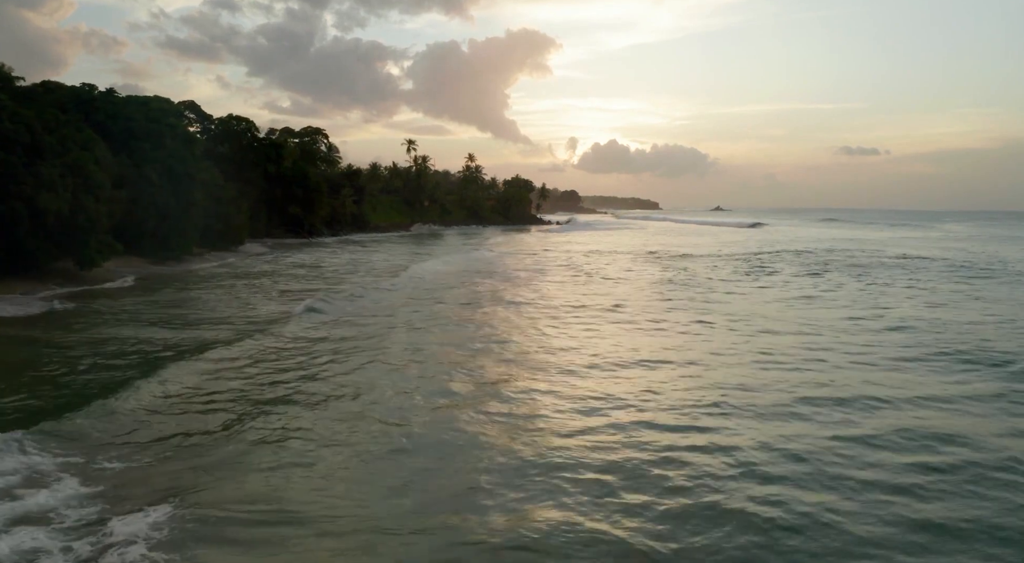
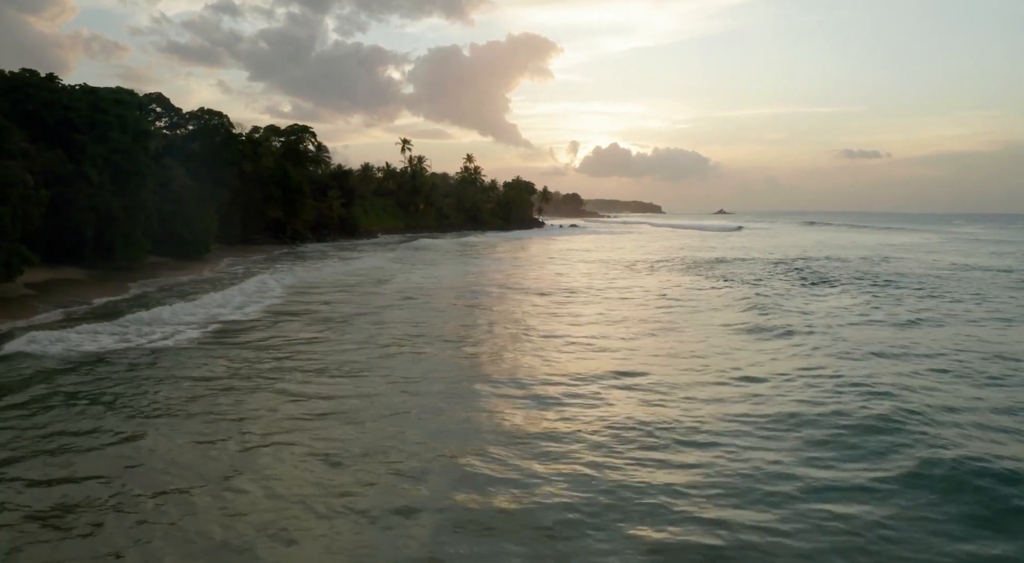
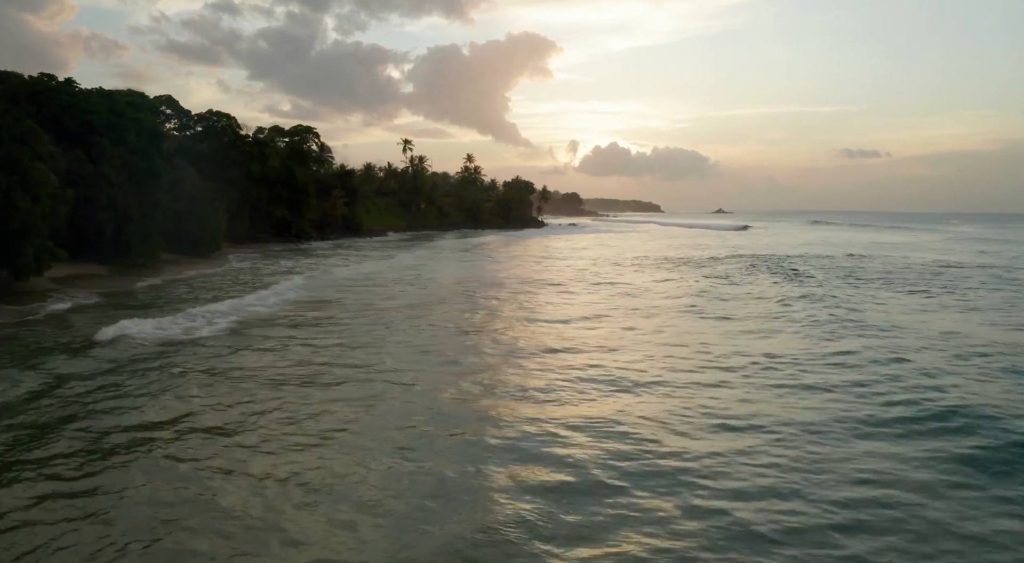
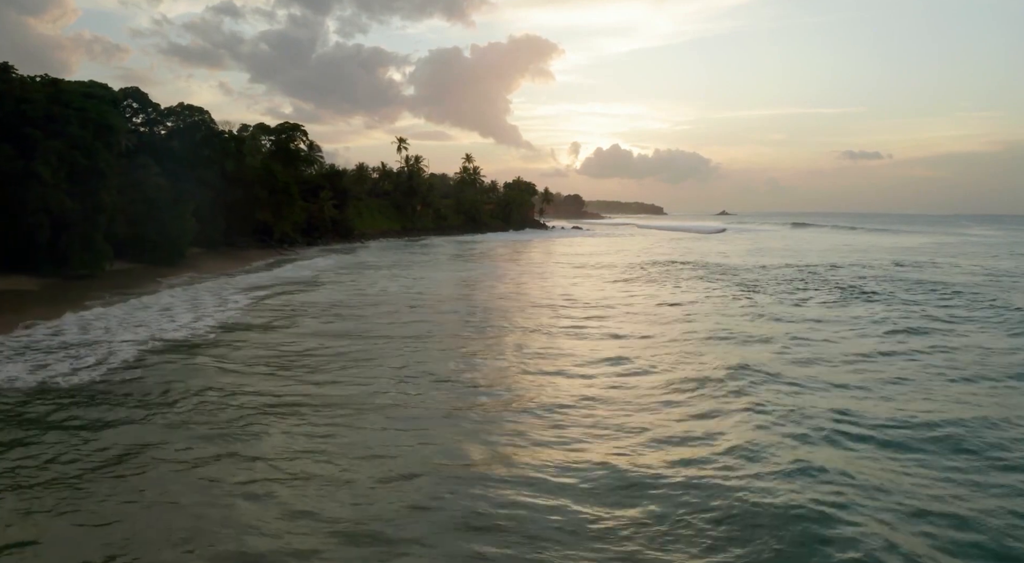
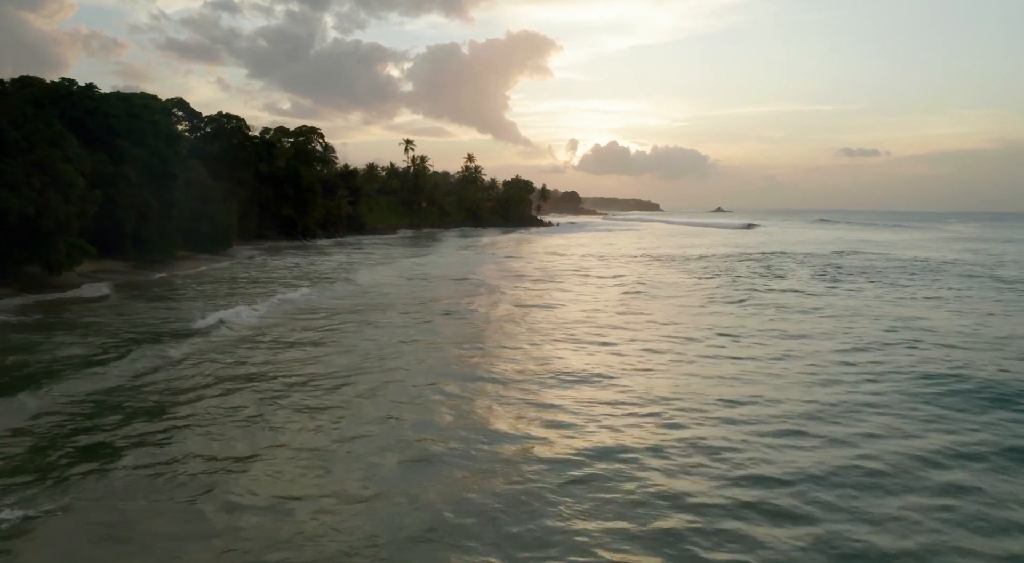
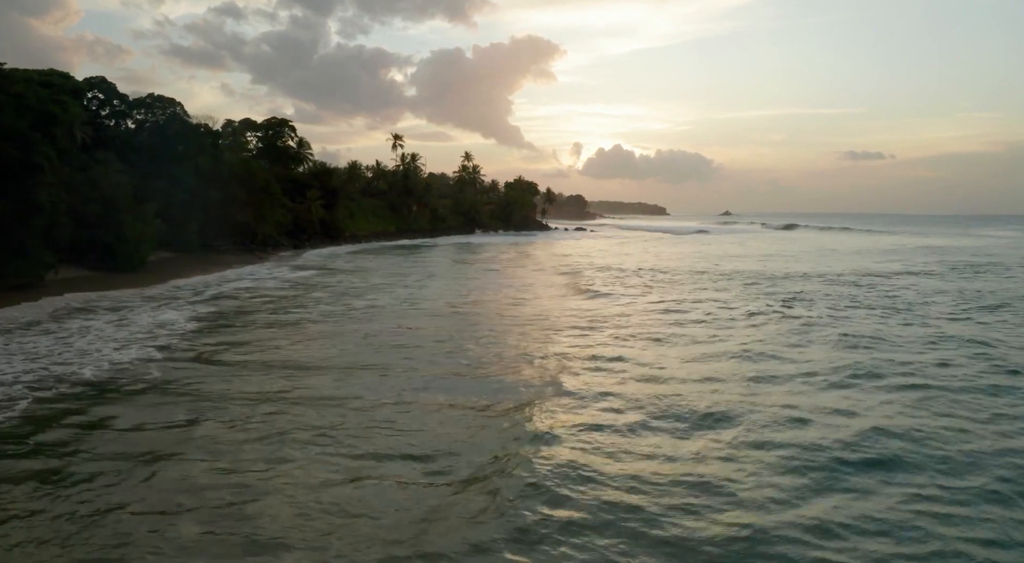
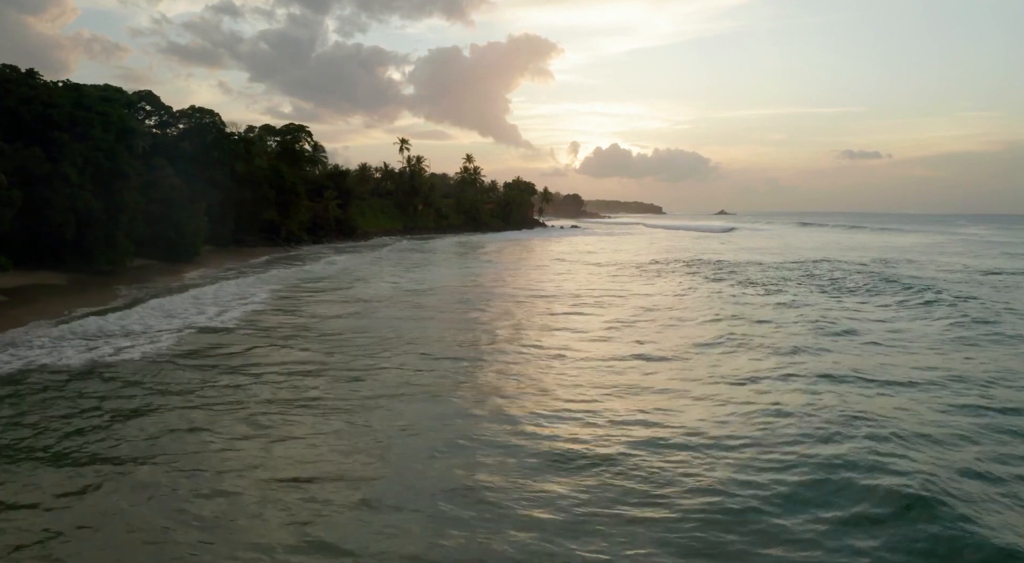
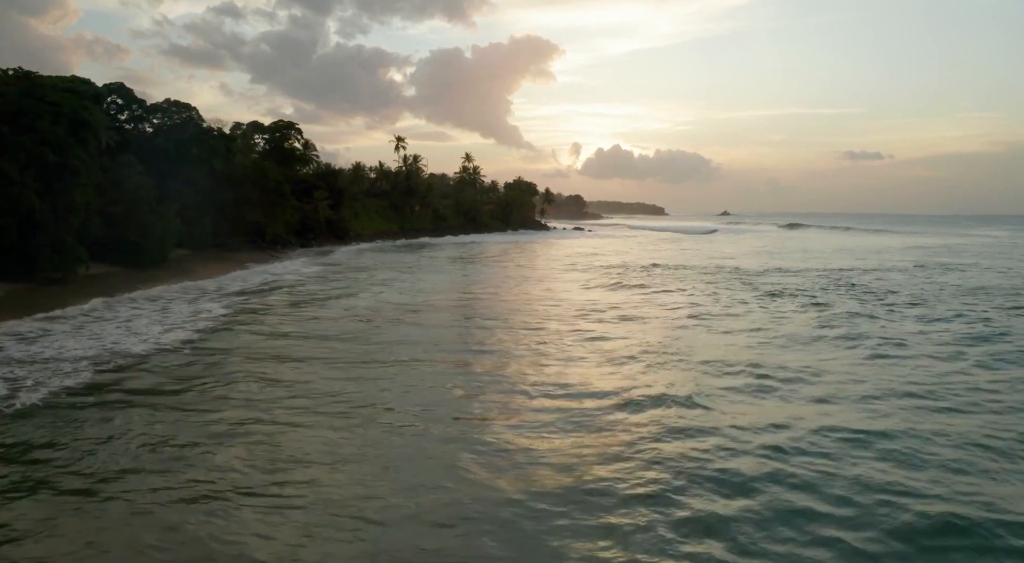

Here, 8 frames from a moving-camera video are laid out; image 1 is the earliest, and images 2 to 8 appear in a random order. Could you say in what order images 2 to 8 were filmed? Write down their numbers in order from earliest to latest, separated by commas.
5, 3, 2, 7, 4, 8, 6
